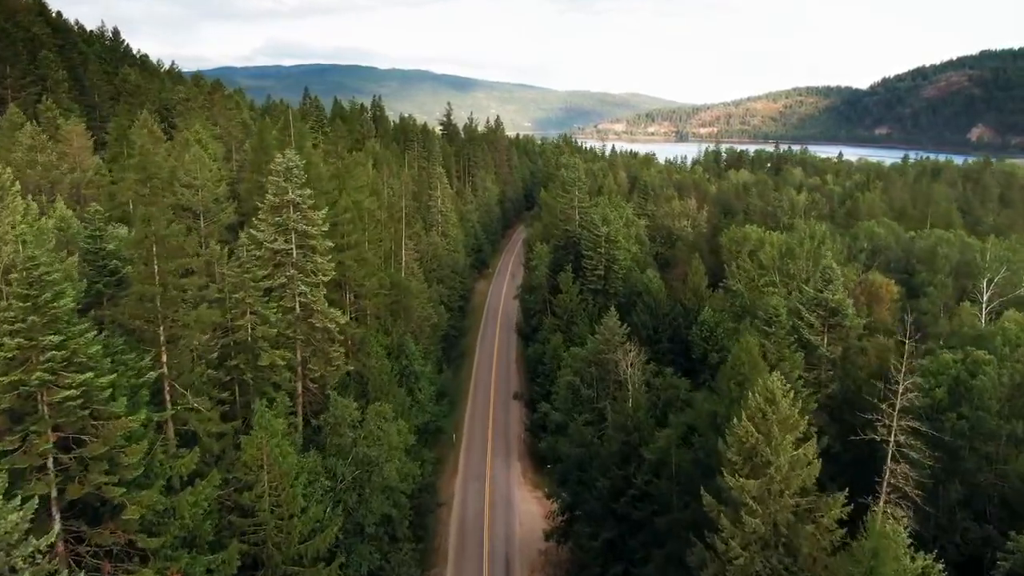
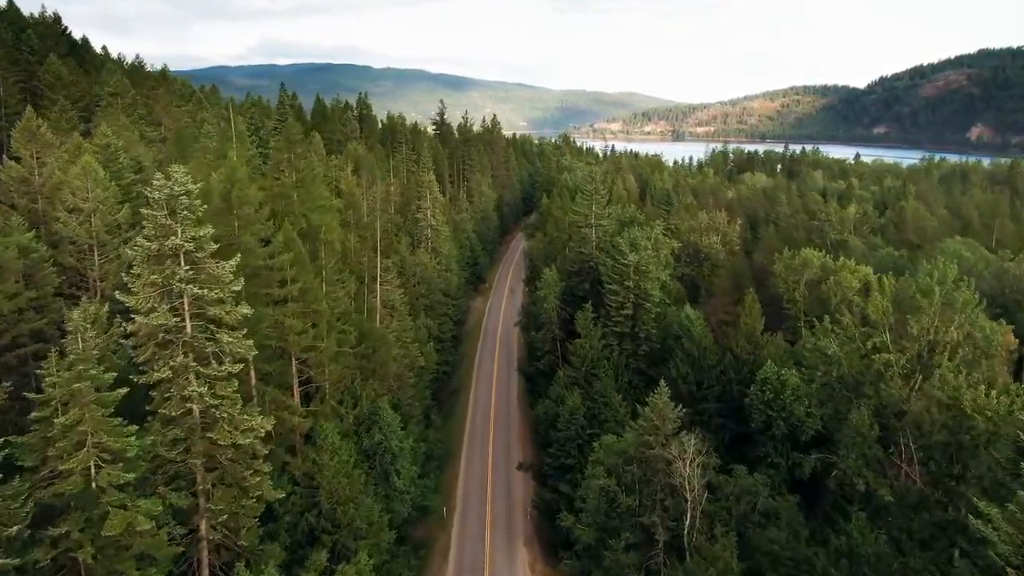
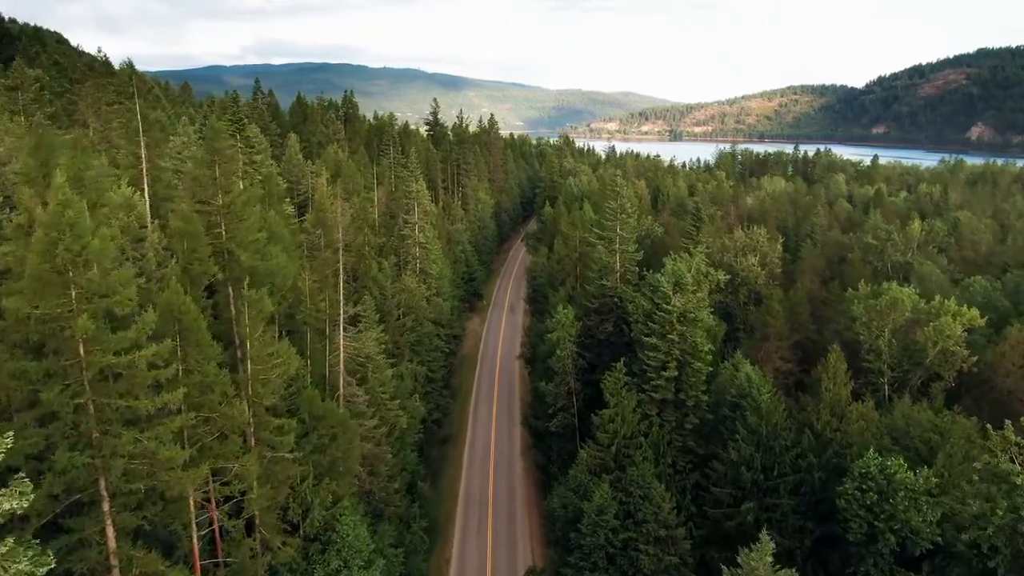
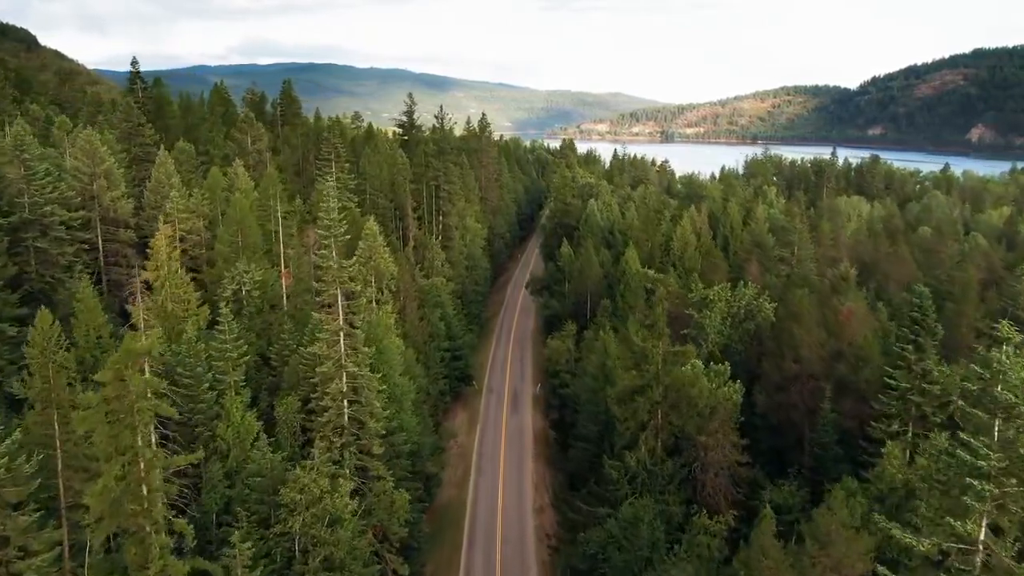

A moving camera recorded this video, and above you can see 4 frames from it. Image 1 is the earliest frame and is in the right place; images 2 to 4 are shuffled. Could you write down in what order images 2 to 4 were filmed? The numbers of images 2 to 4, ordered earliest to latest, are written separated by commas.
2, 3, 4
